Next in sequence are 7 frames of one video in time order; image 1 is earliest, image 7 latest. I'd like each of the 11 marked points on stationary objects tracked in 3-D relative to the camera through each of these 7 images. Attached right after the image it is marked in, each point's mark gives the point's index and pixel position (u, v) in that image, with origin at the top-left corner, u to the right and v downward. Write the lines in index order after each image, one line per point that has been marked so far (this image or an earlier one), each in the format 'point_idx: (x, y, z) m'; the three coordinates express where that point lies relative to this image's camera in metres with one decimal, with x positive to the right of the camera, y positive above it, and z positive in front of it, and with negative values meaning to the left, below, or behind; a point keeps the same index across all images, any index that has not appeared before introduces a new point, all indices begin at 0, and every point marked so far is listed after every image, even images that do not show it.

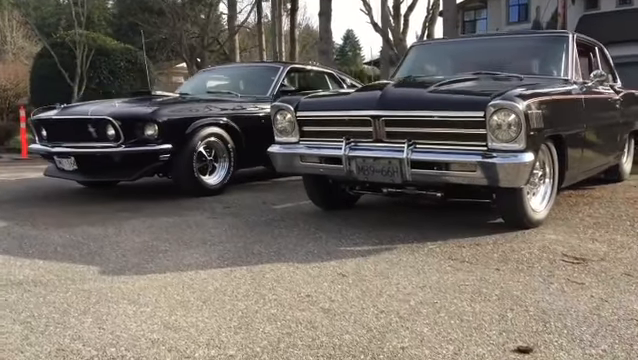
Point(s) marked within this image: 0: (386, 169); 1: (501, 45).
0: (+0.5, +0.1, +4.5) m
1: (+1.9, +1.4, +6.6) m
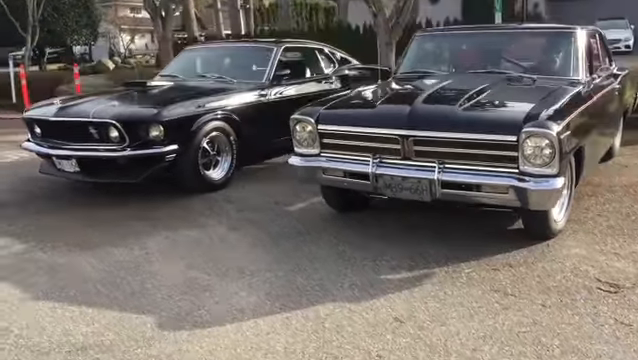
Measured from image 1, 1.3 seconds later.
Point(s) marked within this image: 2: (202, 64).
0: (+0.7, -0.1, +4.6) m
1: (+1.9, +1.5, +6.5) m
2: (-1.6, +1.6, +8.4) m
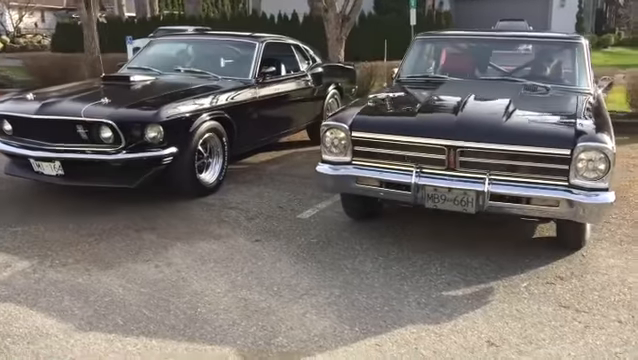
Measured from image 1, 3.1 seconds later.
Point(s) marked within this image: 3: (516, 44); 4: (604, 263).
0: (+1.0, -0.1, +4.5) m
1: (+1.9, +1.4, +6.6) m
2: (-1.8, +1.6, +7.9) m
3: (+2.1, +1.5, +6.6) m
4: (+2.1, -0.6, +4.6) m
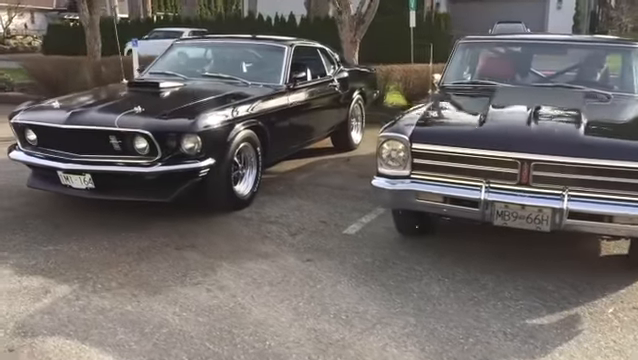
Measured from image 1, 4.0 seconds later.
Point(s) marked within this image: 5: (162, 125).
0: (+1.5, -0.2, +4.2) m
1: (+2.3, +1.3, +6.3) m
2: (-1.5, +1.4, +7.6) m
3: (+2.5, +1.3, +6.3) m
4: (+2.5, -0.7, +4.3) m
5: (-1.3, +0.5, +5.3) m
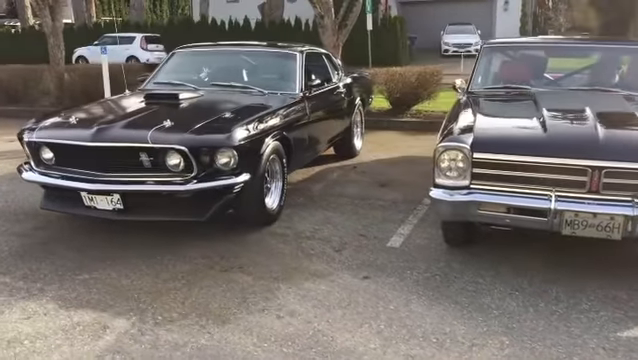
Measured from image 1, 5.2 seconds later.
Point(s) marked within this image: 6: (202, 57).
0: (+1.9, -0.3, +4.1) m
1: (+2.6, +1.3, +6.3) m
2: (-1.3, +1.3, +7.3) m
3: (+2.7, +1.3, +6.3) m
4: (+3.0, -0.7, +4.3) m
5: (-1.0, +0.3, +5.0) m
6: (-1.4, +1.5, +7.5) m
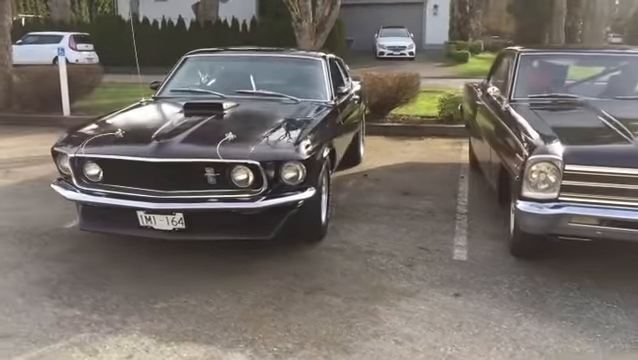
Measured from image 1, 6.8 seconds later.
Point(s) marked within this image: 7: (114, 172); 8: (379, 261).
0: (+2.6, -0.4, +4.2) m
1: (+2.9, +1.2, +6.4) m
2: (-1.0, +1.2, +6.9) m
3: (+3.1, +1.2, +6.5) m
4: (+3.6, -0.8, +4.5) m
5: (-0.4, +0.2, +4.7) m
6: (-1.2, +1.4, +7.1) m
7: (-1.6, +0.1, +4.8) m
8: (+0.5, -0.7, +5.1) m
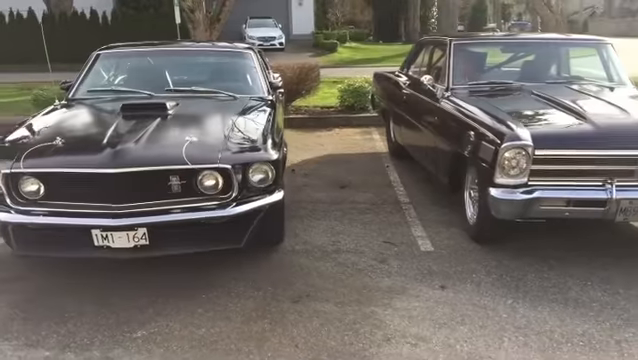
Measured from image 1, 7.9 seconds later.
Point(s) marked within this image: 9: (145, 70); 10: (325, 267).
0: (+2.4, -0.2, +4.5) m
1: (+2.2, +1.4, +6.7) m
2: (-1.7, +1.1, +6.4) m
3: (+2.4, +1.5, +6.8) m
4: (+3.4, -0.6, +5.0) m
5: (-0.6, +0.2, +4.3) m
6: (-1.9, +1.3, +6.5) m
7: (-1.8, 0.0, +4.2) m
8: (+0.2, -0.6, +4.9) m
9: (-1.8, +1.2, +6.4) m
10: (0.0, -0.7, +4.7) m
